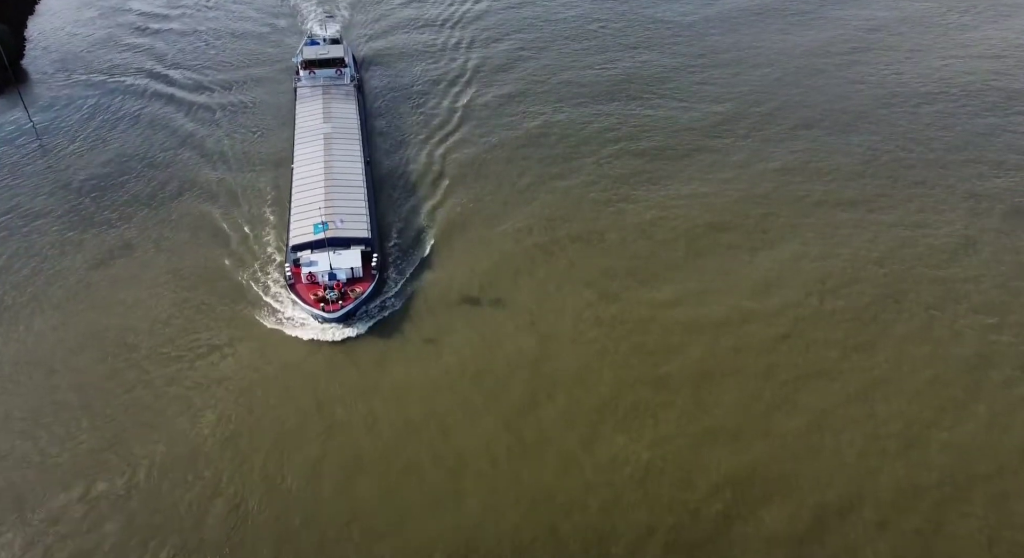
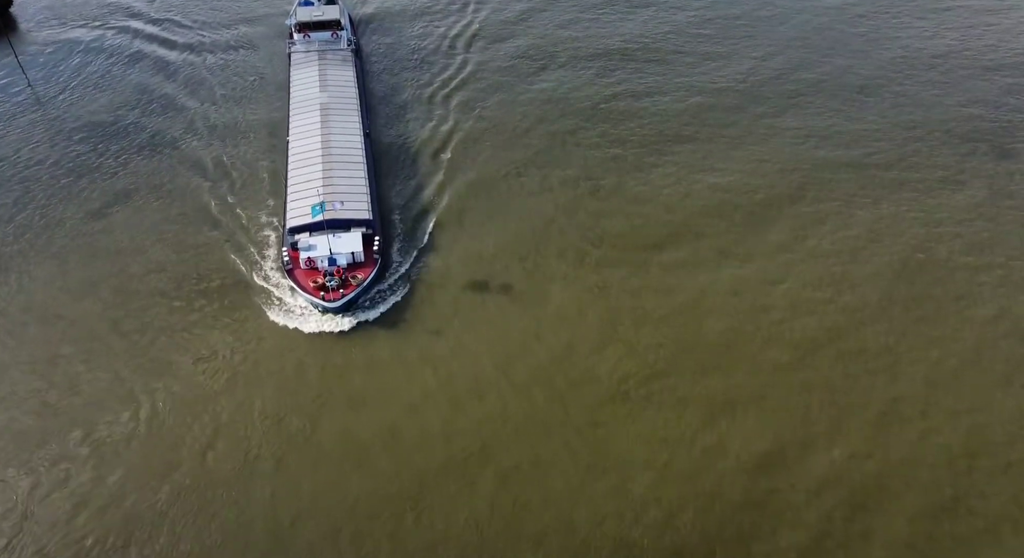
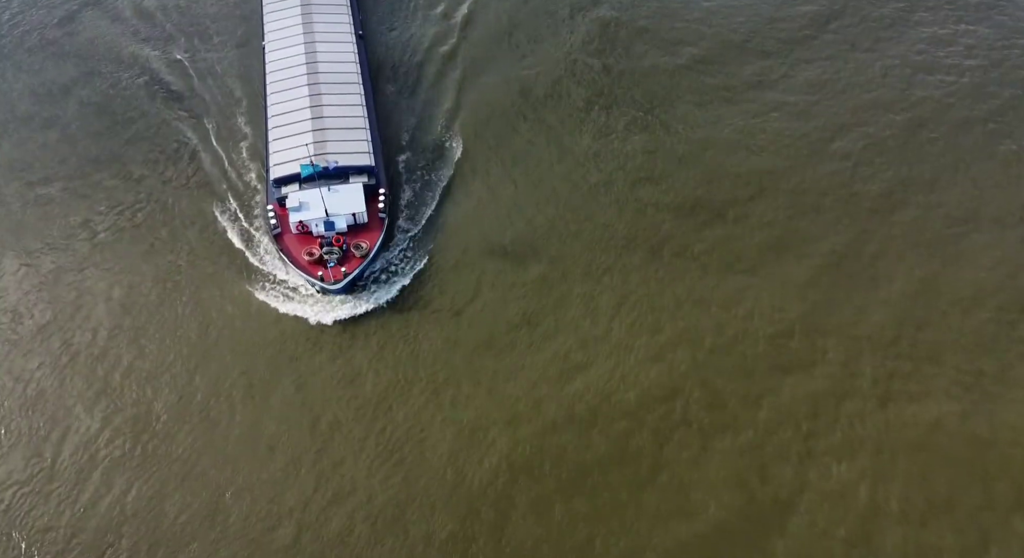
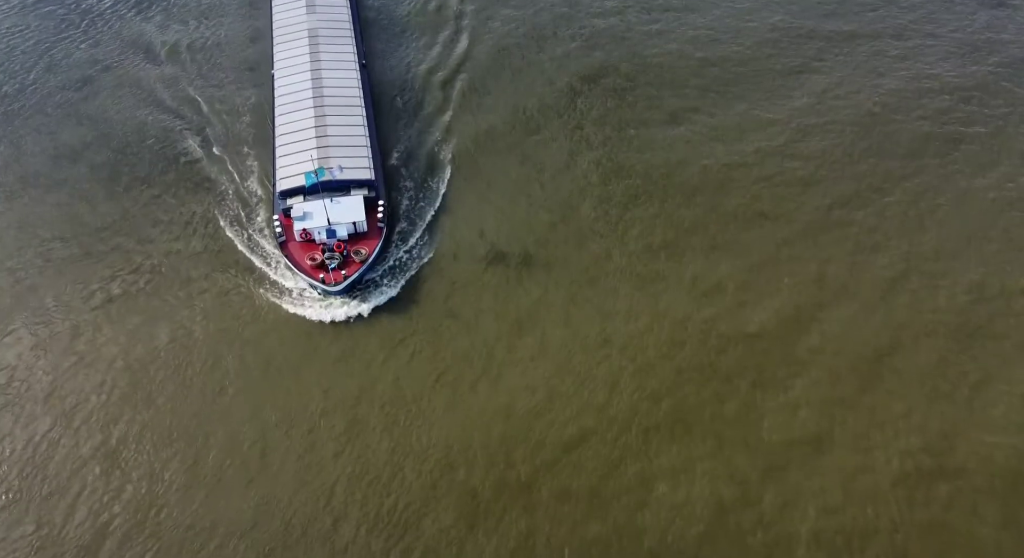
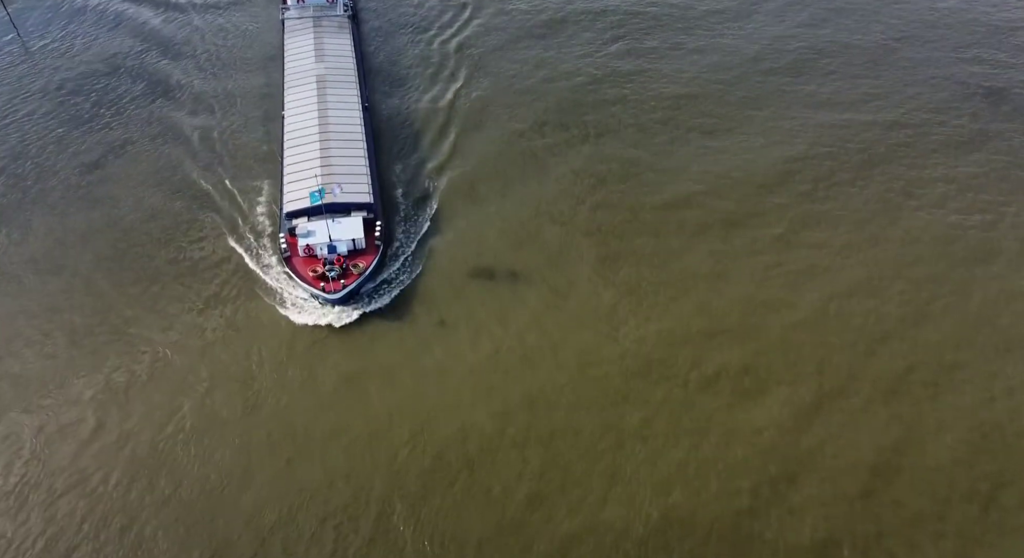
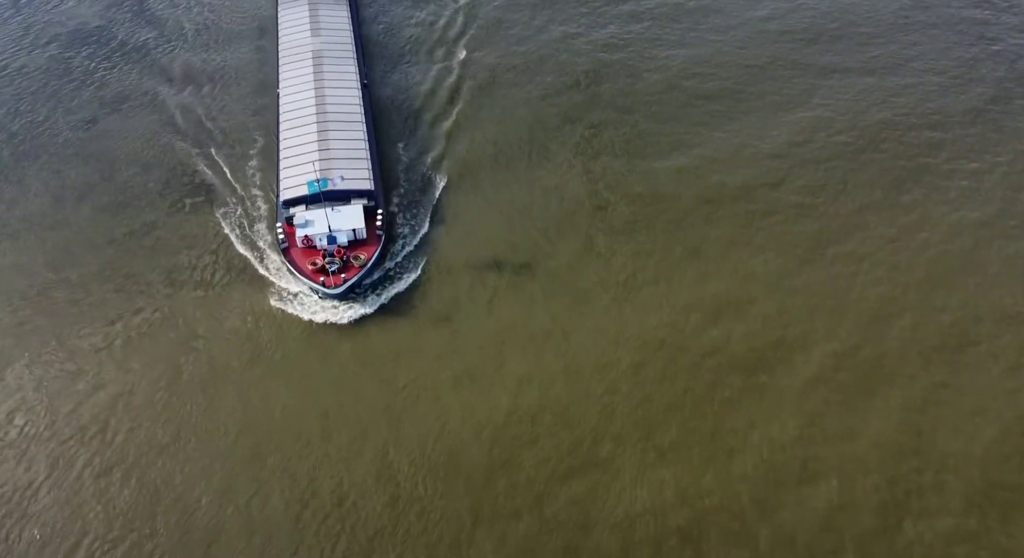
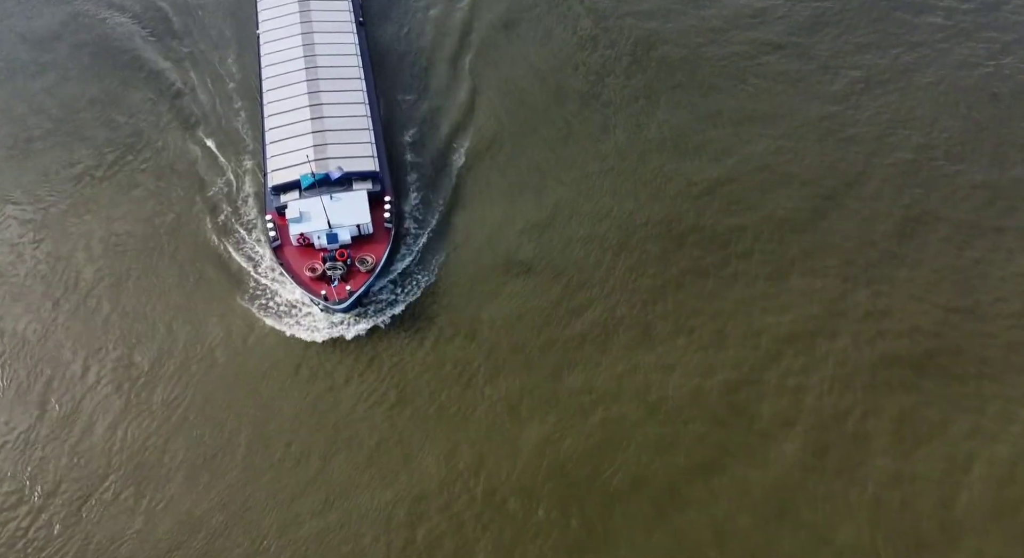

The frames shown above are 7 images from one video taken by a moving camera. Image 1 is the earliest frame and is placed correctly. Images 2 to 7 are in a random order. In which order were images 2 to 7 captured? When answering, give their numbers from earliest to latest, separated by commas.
2, 5, 6, 4, 3, 7
